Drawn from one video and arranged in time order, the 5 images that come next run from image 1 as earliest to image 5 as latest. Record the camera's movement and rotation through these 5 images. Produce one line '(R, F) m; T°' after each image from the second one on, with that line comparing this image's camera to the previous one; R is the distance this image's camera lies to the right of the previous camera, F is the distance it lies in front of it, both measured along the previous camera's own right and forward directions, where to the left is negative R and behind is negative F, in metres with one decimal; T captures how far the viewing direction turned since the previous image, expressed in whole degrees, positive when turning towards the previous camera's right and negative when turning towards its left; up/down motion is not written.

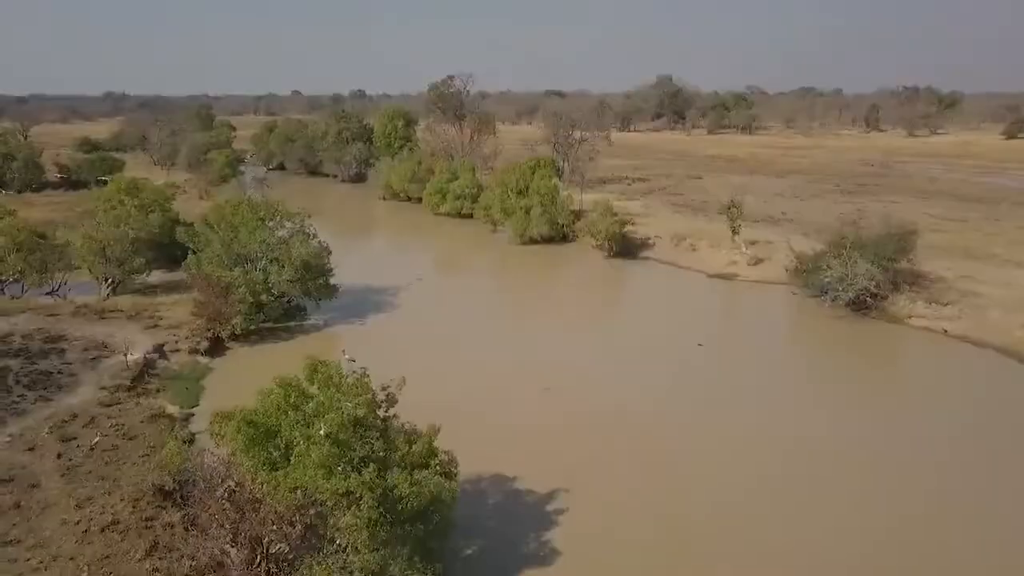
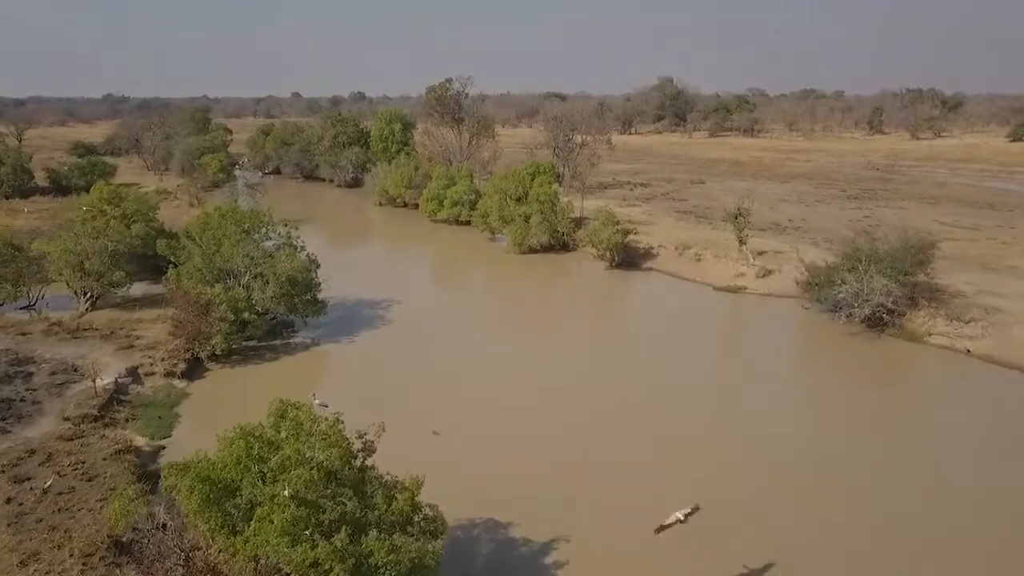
(+0.1, +1.0) m; 0°
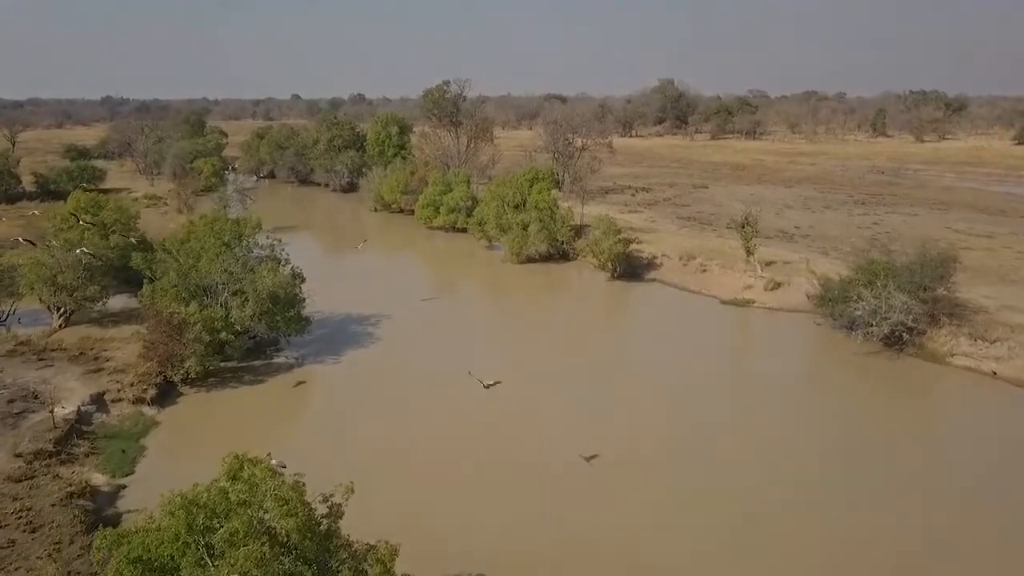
(+0.1, +1.1) m; 0°
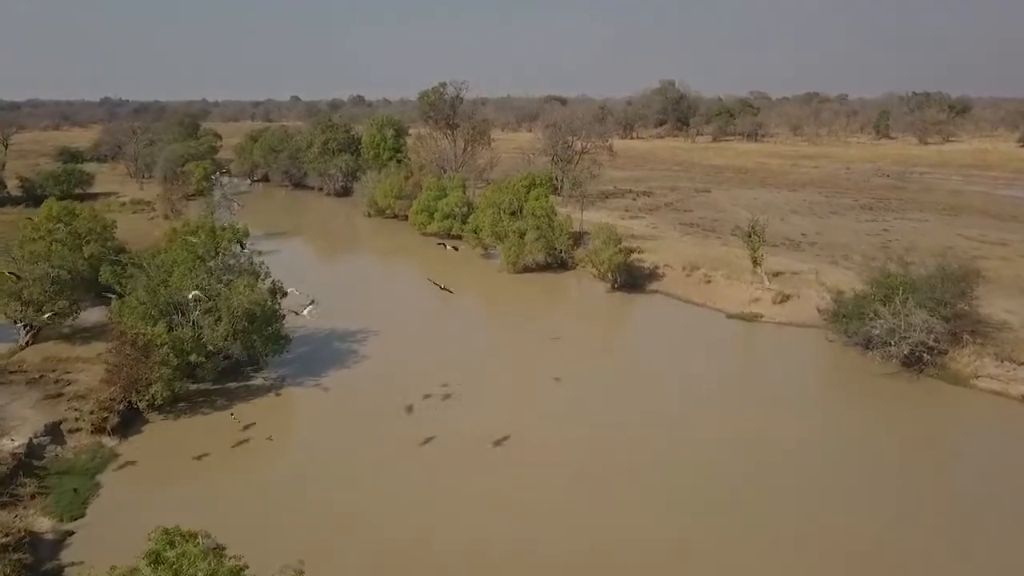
(+0.2, +1.2) m; 0°
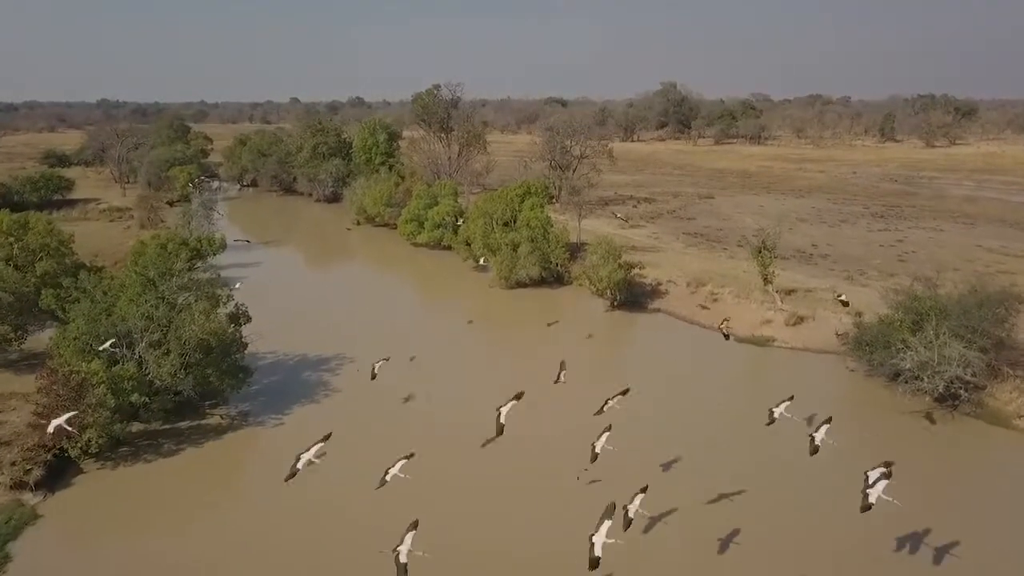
(+0.3, +1.8) m; 0°
